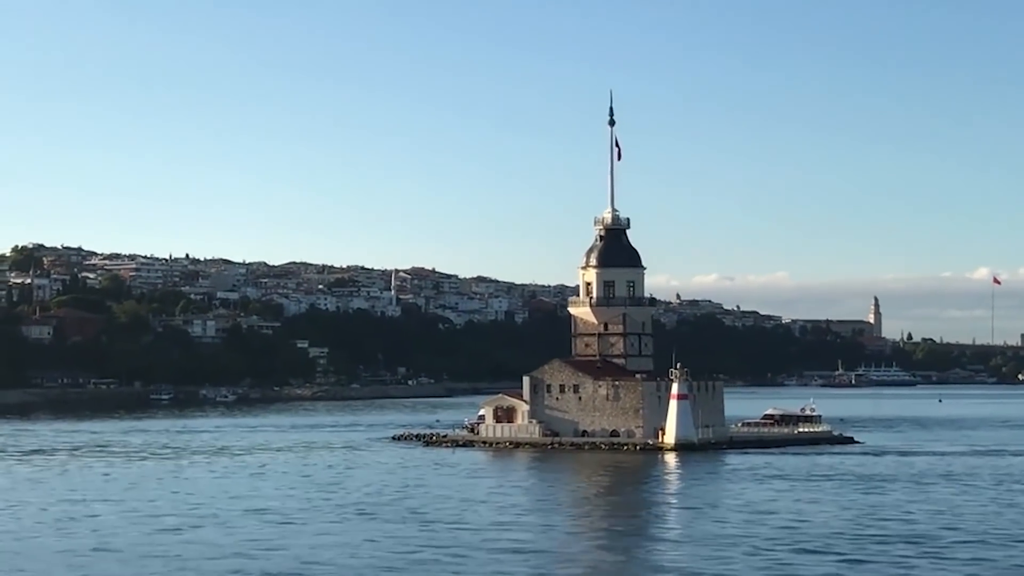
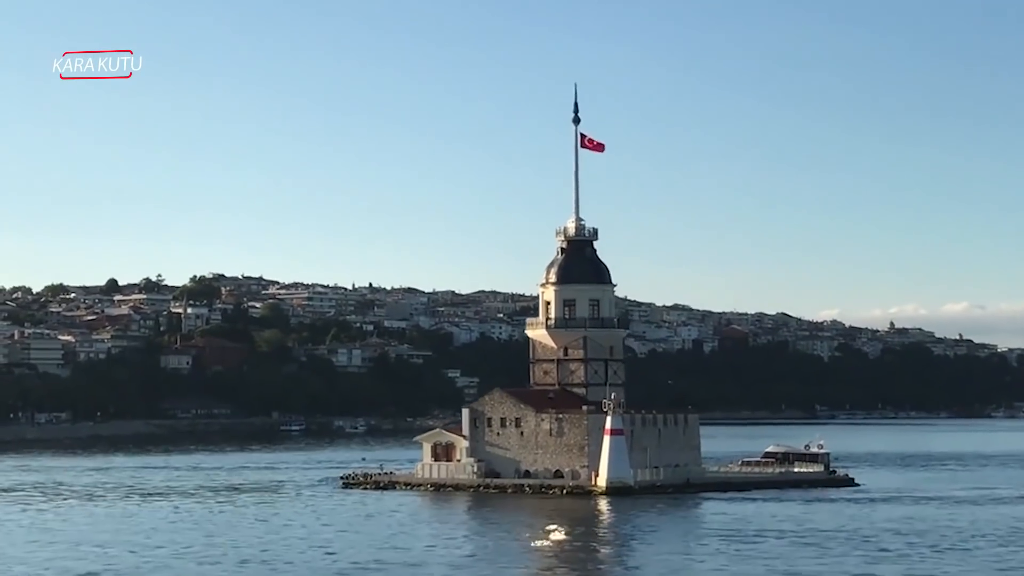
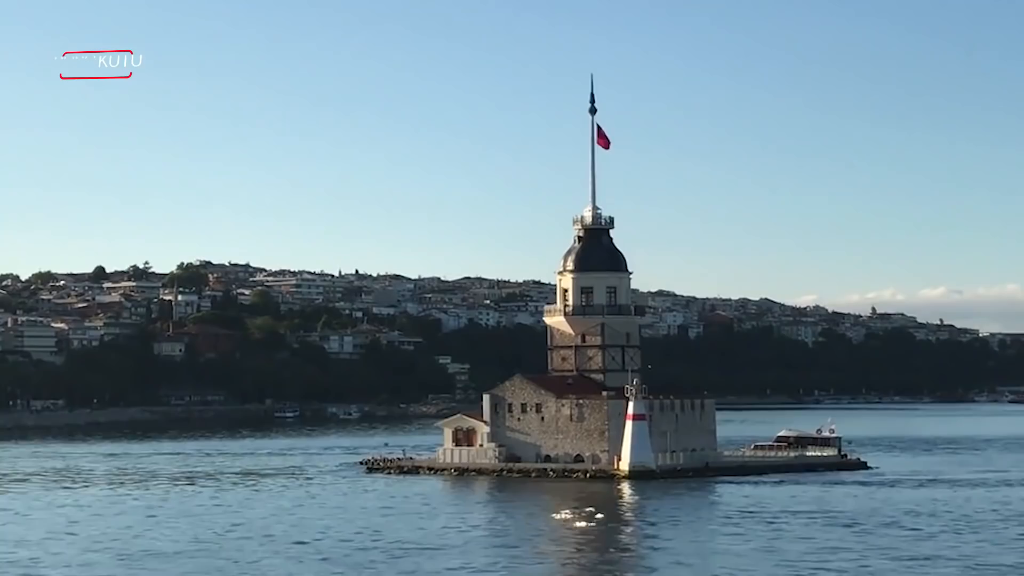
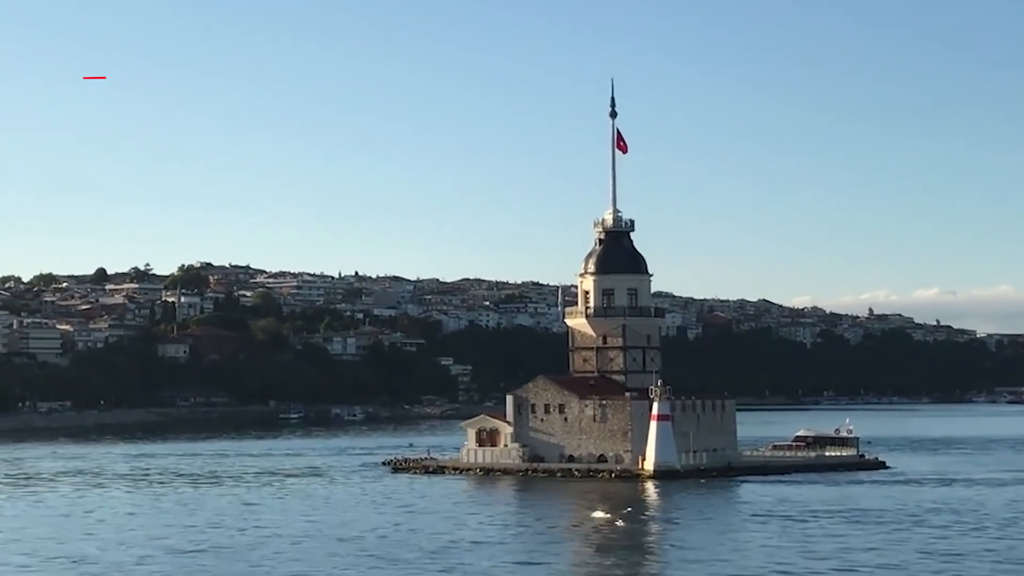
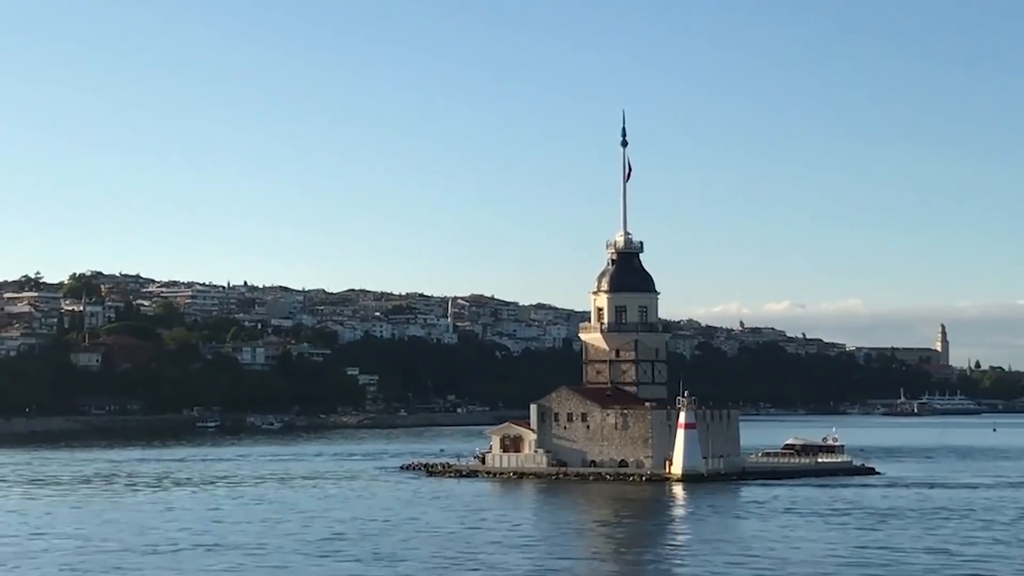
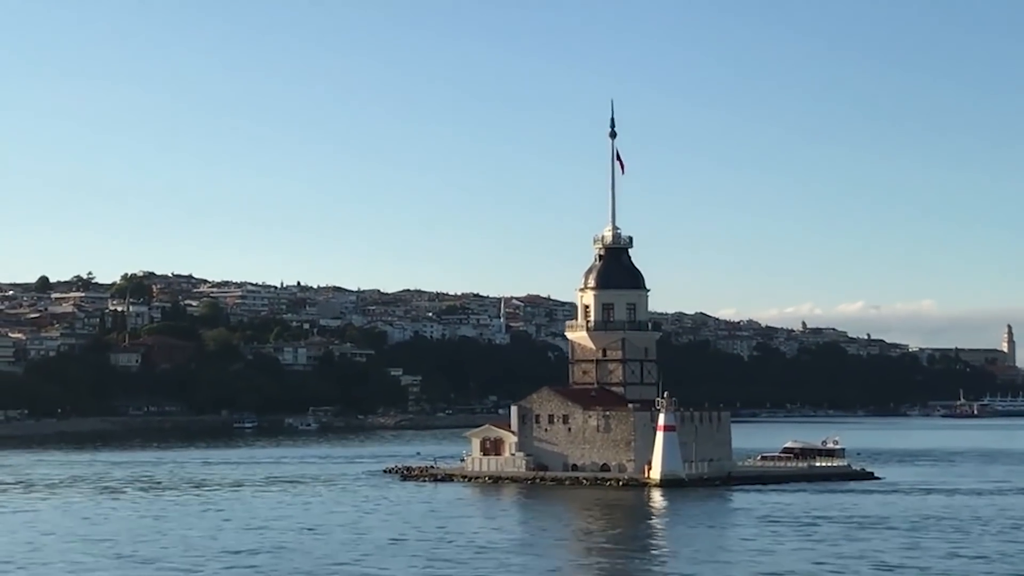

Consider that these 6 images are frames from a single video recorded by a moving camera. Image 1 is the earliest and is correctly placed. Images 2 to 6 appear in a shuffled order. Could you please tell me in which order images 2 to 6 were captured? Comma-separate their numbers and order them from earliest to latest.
5, 6, 4, 3, 2
